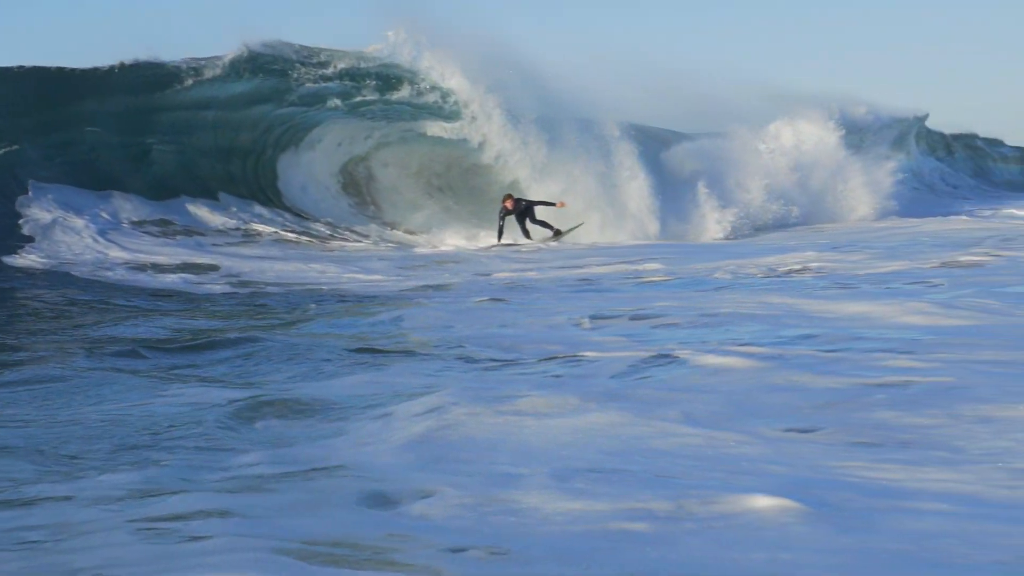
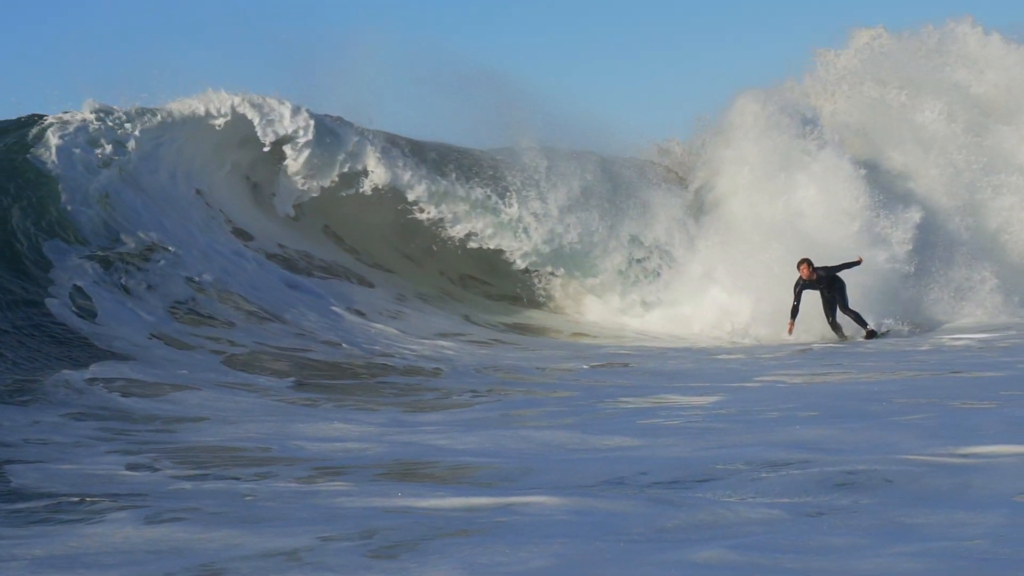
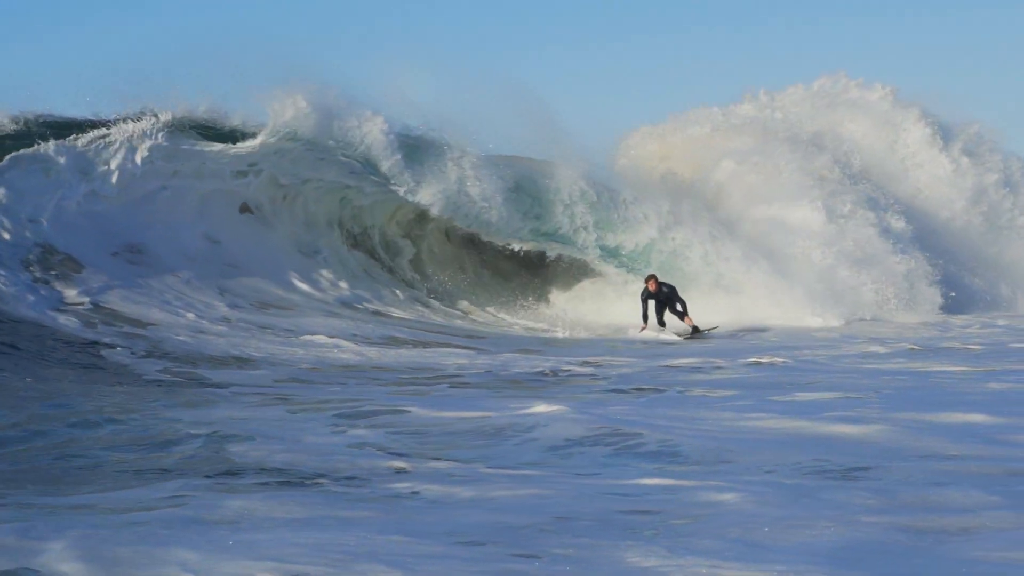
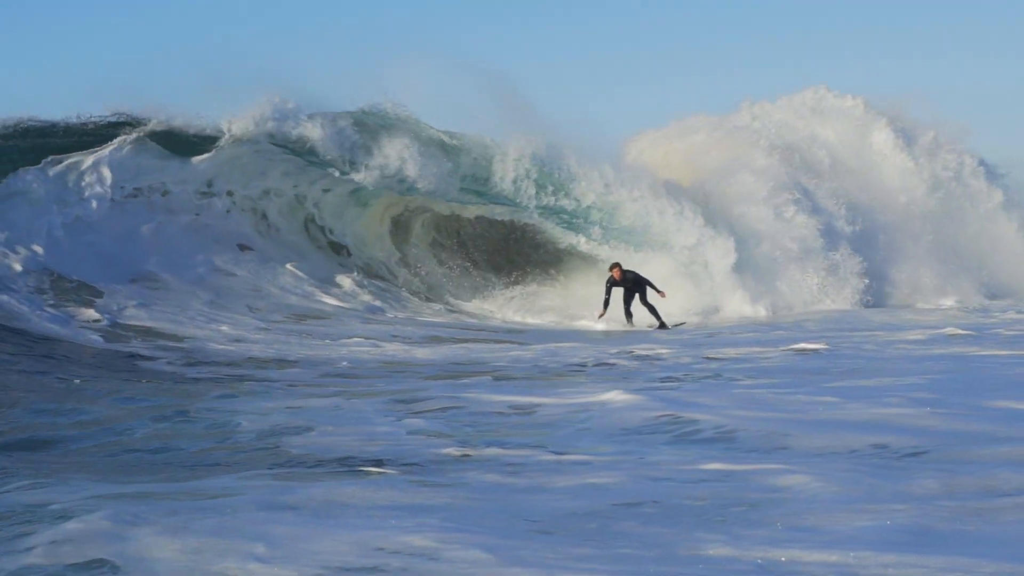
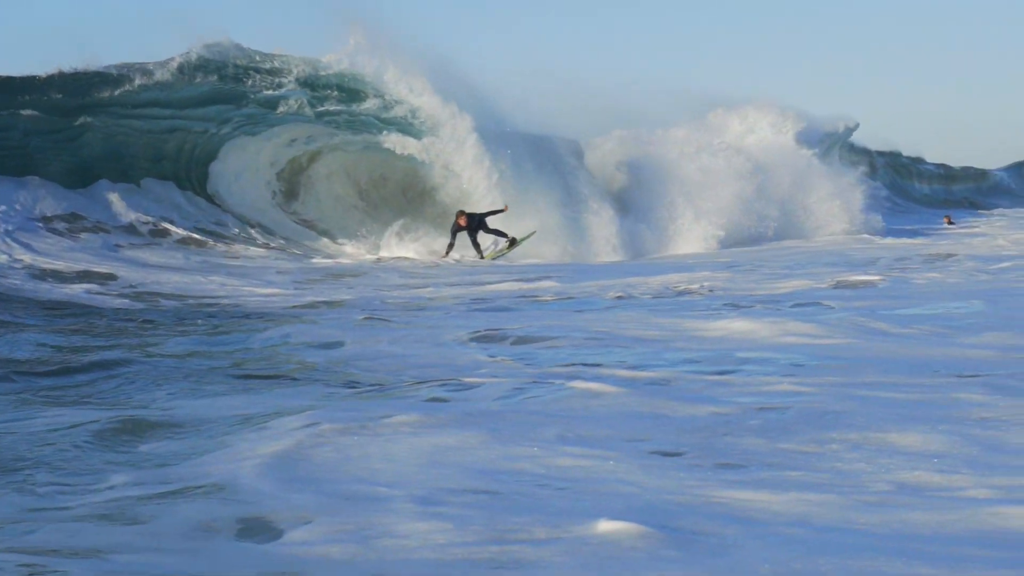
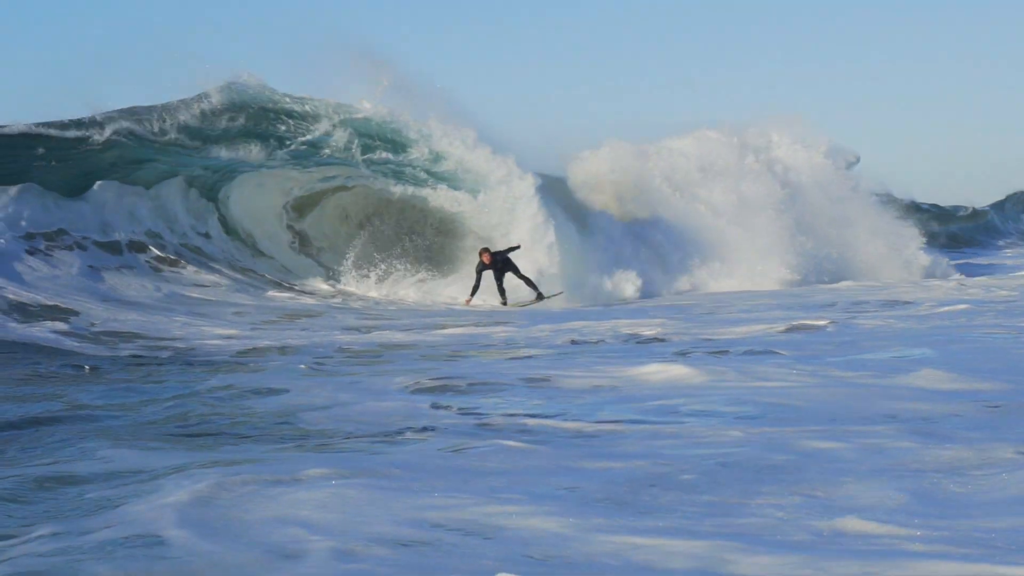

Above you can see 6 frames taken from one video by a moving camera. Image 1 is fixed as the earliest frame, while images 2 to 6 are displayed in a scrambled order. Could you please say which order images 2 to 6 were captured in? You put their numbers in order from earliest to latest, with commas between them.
5, 6, 4, 3, 2
